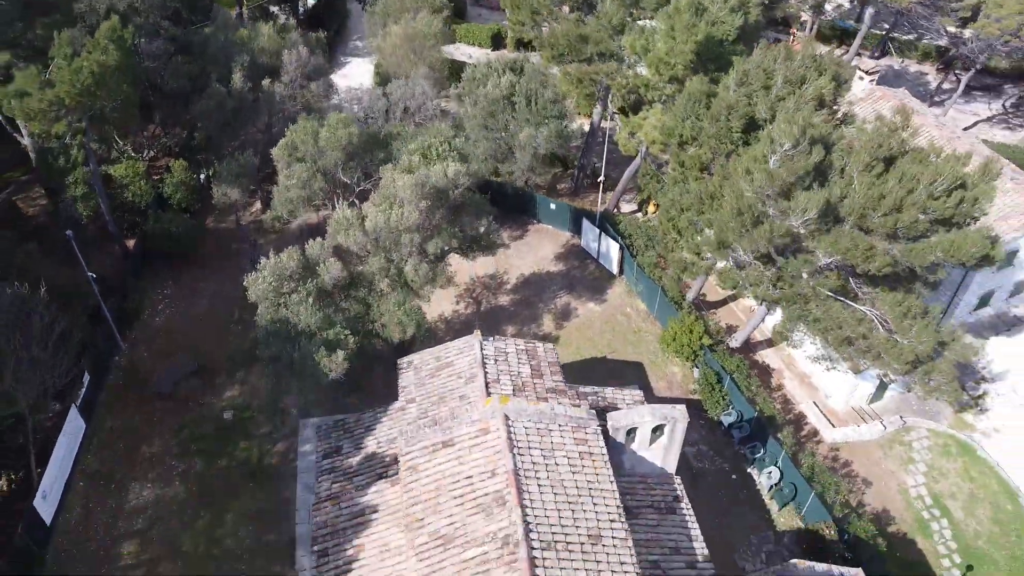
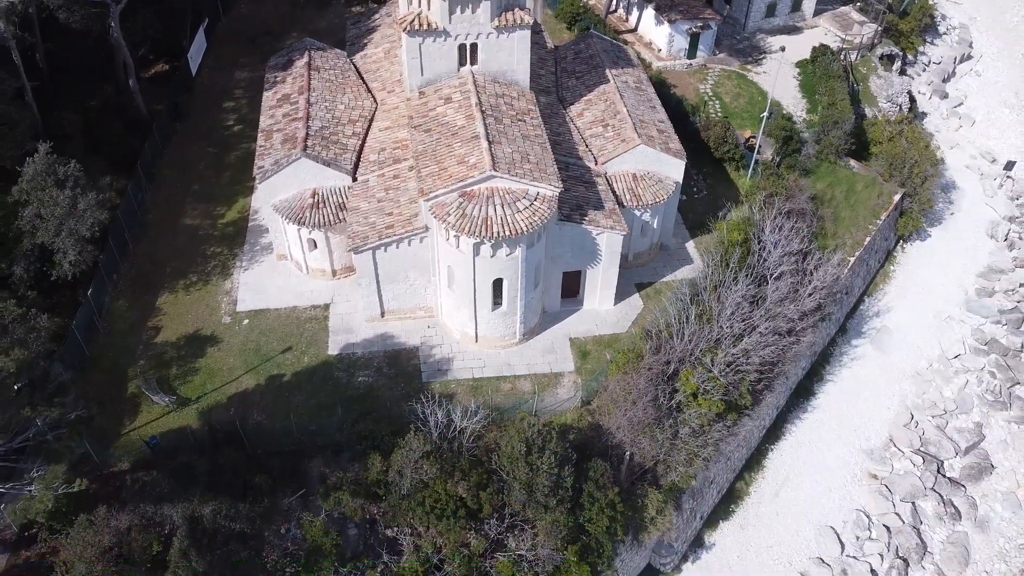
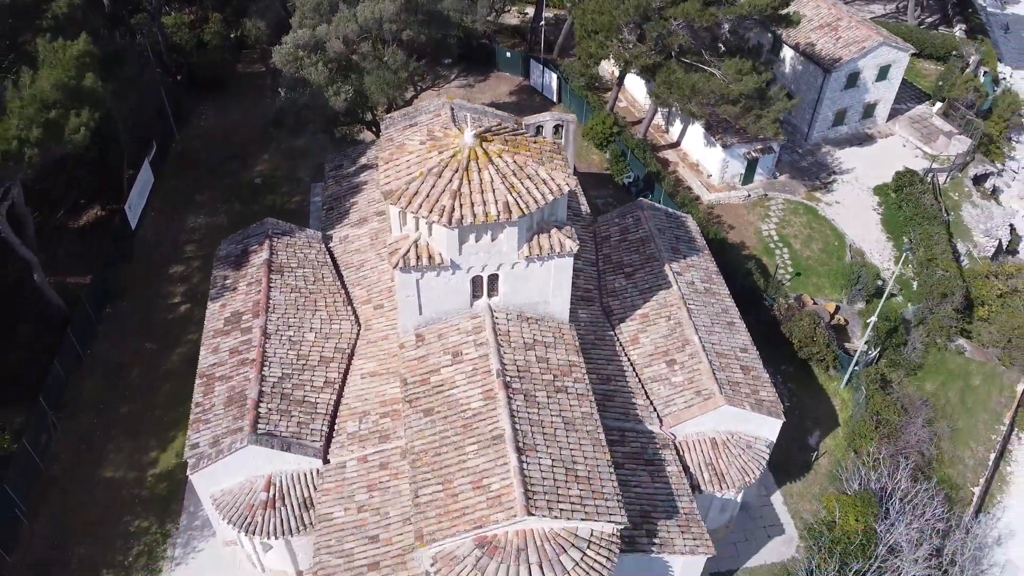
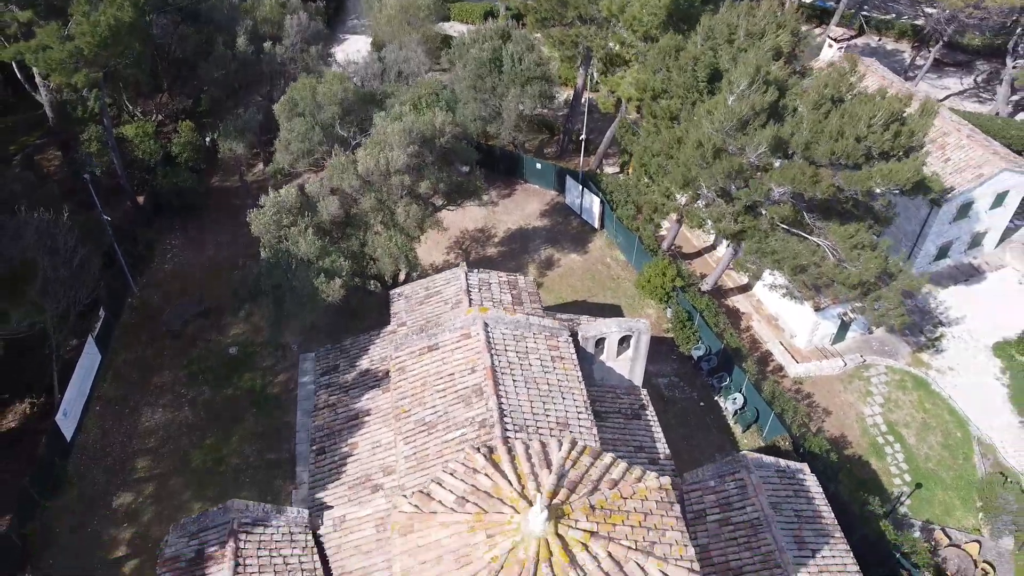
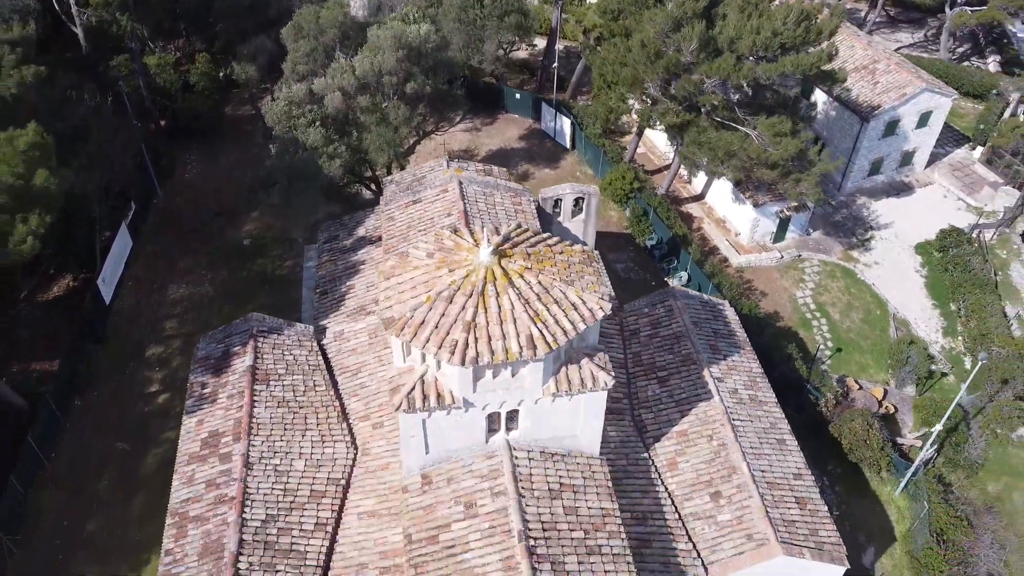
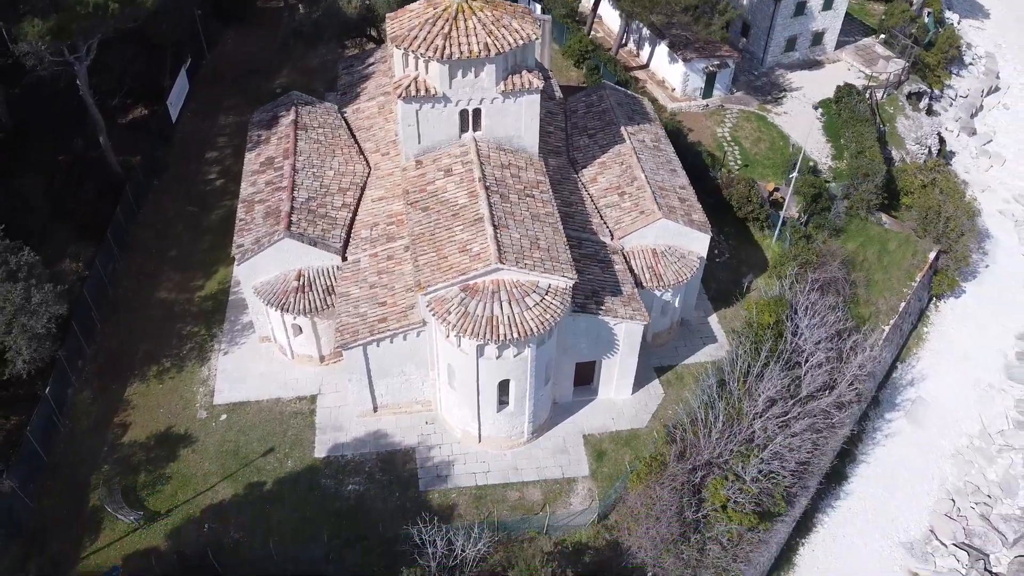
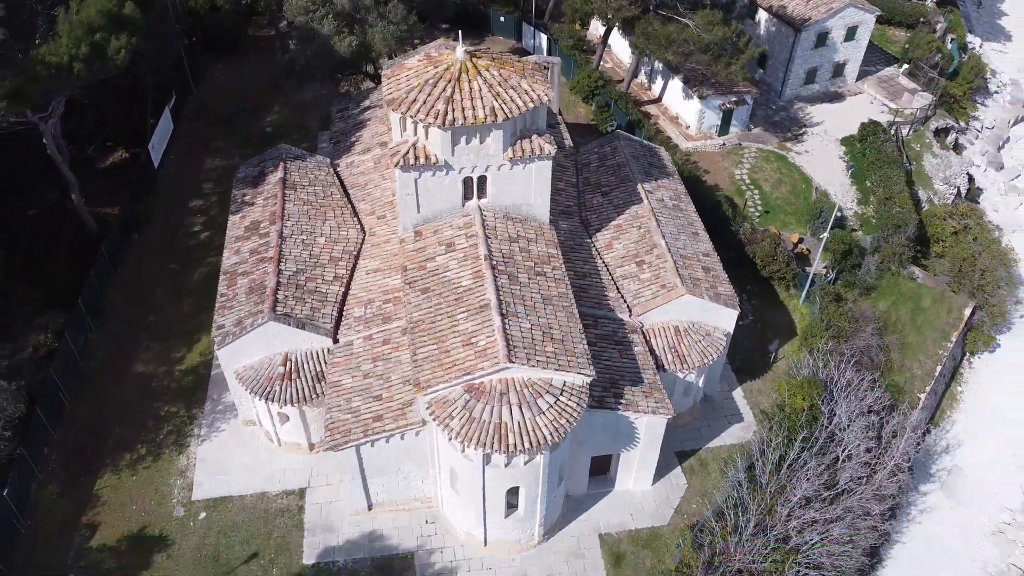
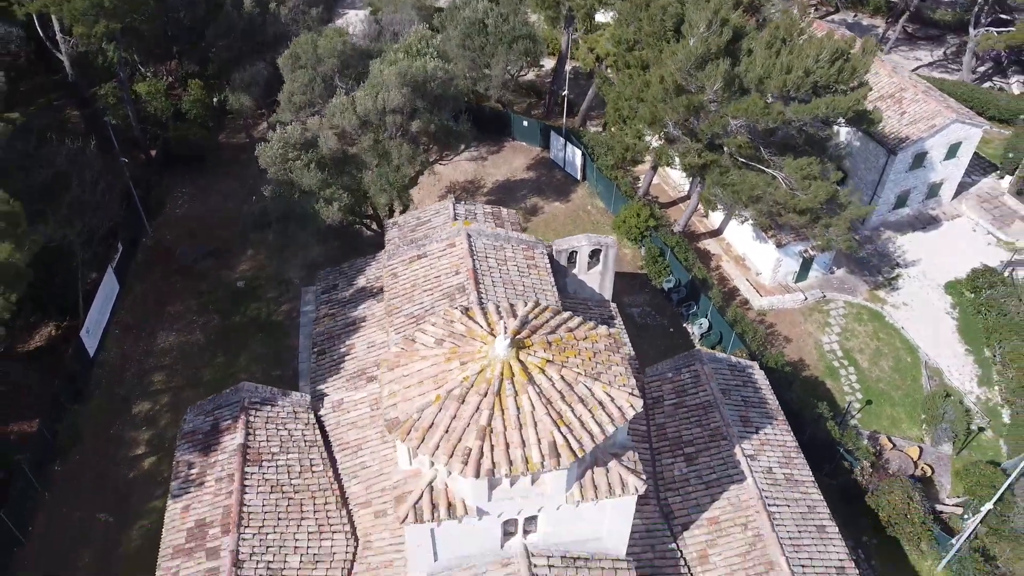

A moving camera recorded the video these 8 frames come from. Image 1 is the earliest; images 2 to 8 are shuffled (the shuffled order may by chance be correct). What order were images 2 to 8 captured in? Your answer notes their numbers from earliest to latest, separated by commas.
4, 8, 5, 3, 7, 6, 2
